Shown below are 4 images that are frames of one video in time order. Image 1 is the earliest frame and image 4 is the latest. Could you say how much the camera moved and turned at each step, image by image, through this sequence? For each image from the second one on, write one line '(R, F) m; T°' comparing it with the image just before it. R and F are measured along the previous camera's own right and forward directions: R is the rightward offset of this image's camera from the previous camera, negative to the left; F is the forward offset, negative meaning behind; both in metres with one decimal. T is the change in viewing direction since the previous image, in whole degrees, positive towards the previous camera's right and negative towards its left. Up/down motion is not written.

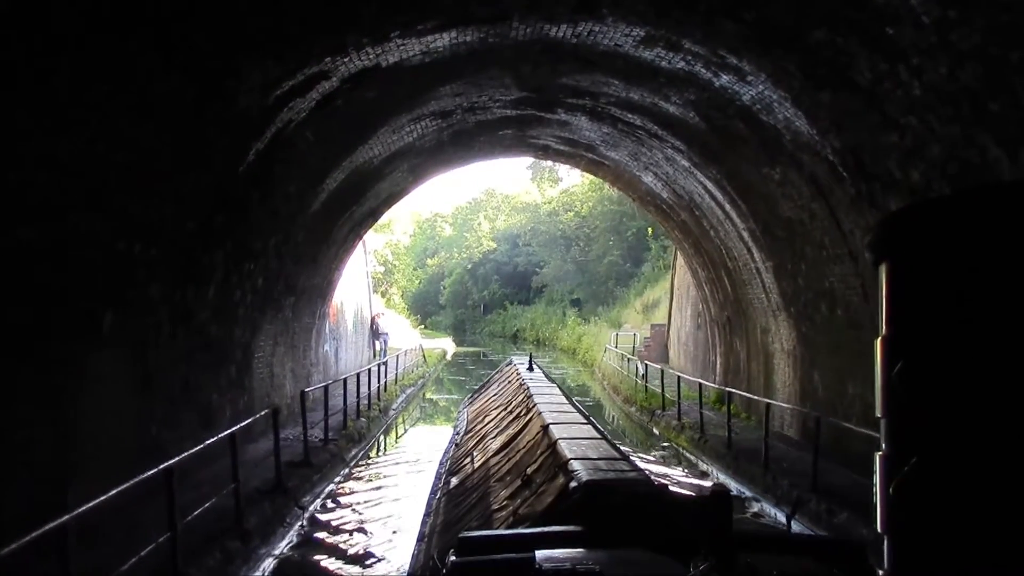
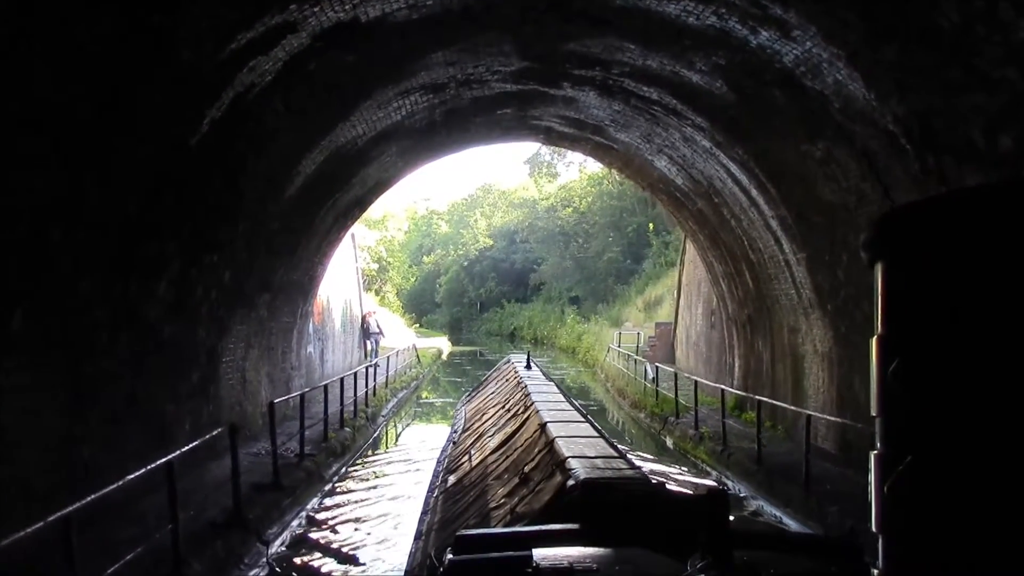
(0.0, +1.0) m; 0°
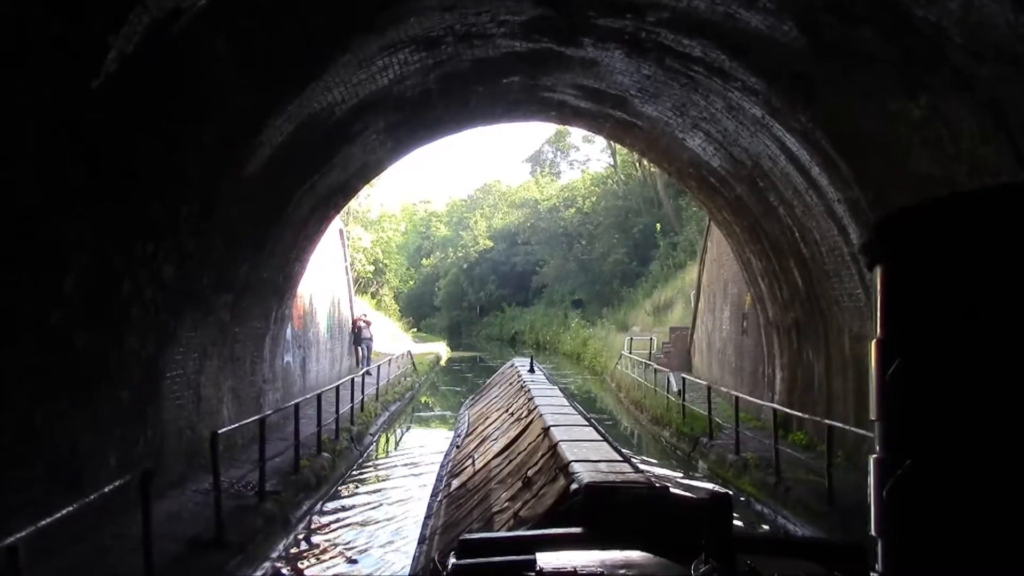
(-0.1, +1.5) m; 0°
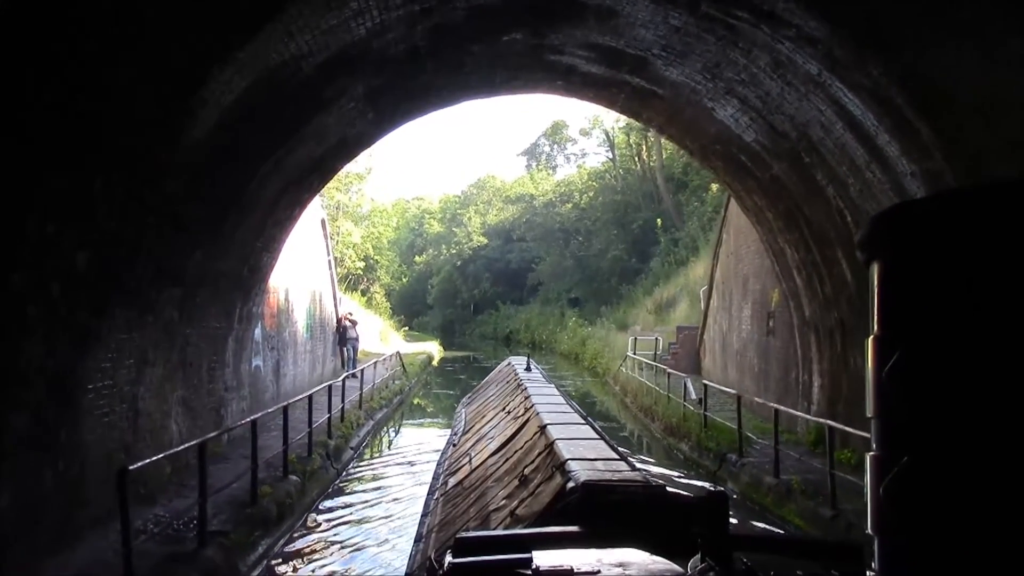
(-0.1, +1.3) m; 0°
